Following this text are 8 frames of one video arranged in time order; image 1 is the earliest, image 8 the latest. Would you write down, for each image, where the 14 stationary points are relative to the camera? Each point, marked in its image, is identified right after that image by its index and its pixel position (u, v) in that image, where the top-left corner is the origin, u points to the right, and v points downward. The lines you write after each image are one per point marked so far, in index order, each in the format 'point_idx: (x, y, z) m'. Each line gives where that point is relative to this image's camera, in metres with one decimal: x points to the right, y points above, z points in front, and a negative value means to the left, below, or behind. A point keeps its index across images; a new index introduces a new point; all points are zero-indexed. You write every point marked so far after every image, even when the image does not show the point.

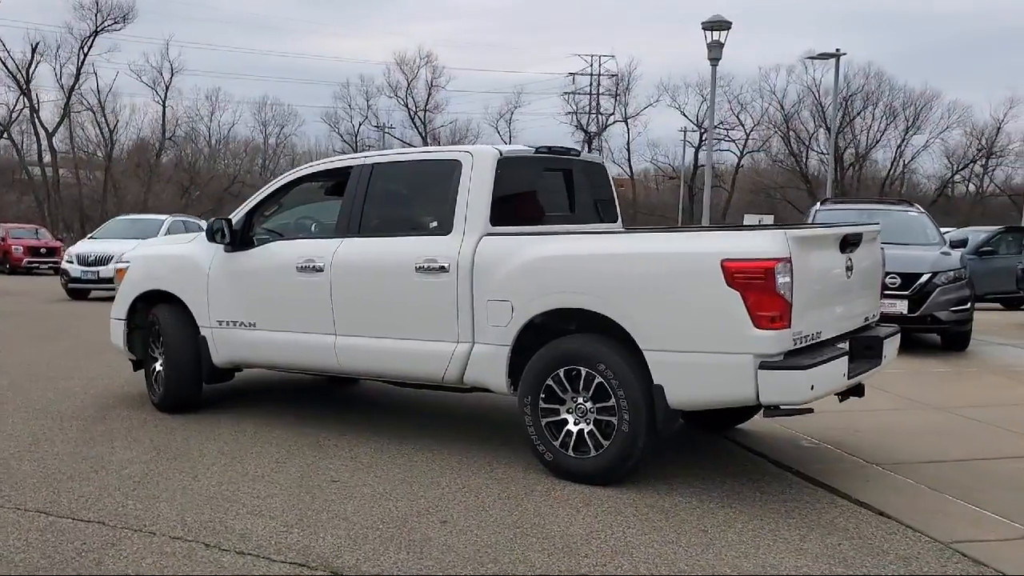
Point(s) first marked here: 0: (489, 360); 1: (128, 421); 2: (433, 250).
0: (-0.2, -0.4, +5.6) m
1: (-2.7, -0.9, +6.9) m
2: (-0.5, +0.2, +5.8) m
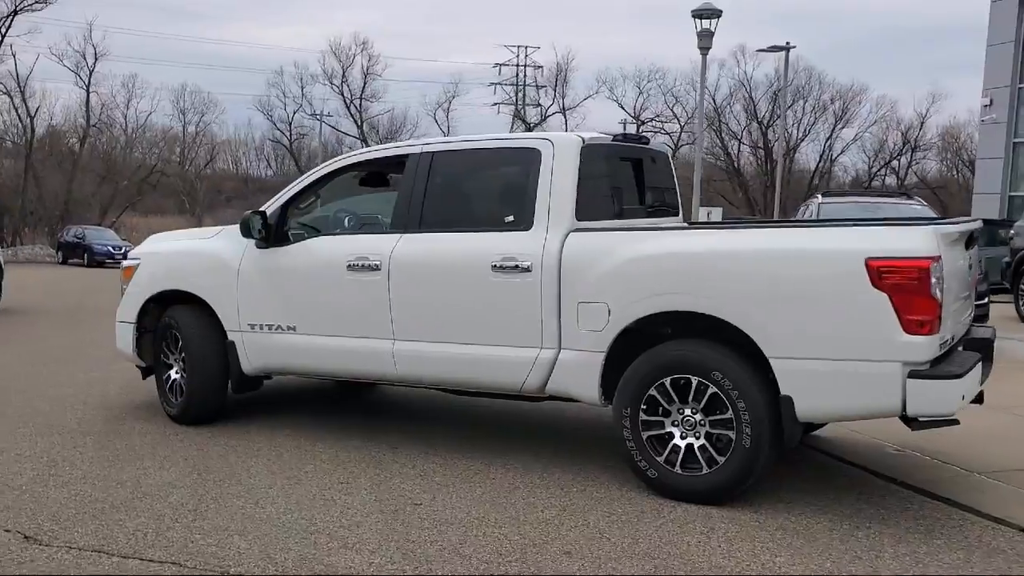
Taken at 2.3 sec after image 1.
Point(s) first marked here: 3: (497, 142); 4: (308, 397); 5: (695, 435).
0: (+0.3, -0.4, +5.1) m
1: (-2.3, -0.9, +6.2) m
2: (0.0, +0.2, +5.3) m
3: (-0.1, +0.8, +5.6) m
4: (-1.5, -0.8, +7.1) m
5: (+0.9, -0.7, +4.8) m
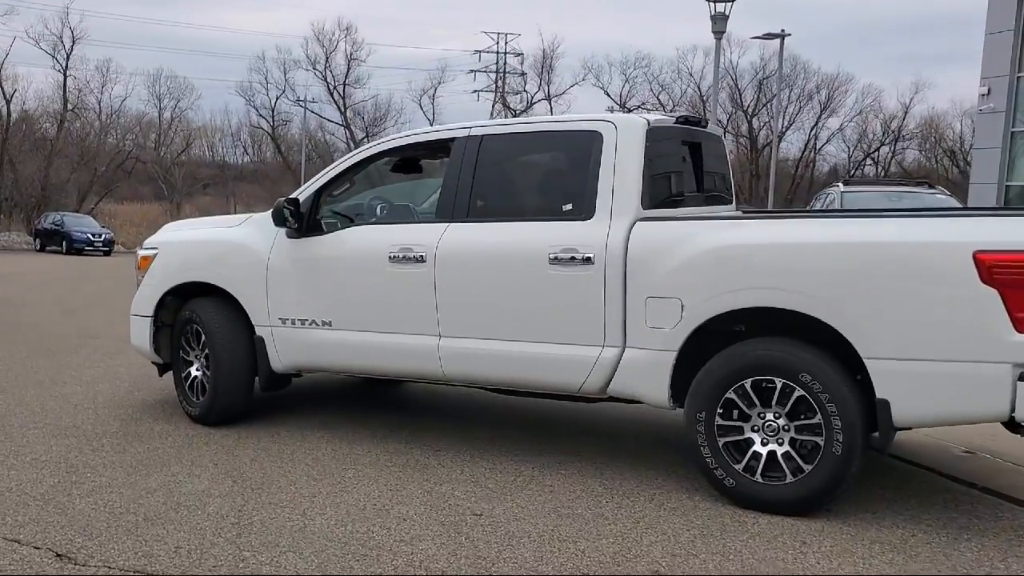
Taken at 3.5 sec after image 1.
0: (+0.6, -0.4, +4.7) m
1: (-2.0, -0.9, +5.8) m
2: (+0.3, +0.3, +4.9) m
3: (+0.2, +0.9, +5.2) m
4: (-1.2, -0.7, +6.7) m
5: (+1.2, -0.7, +4.5) m
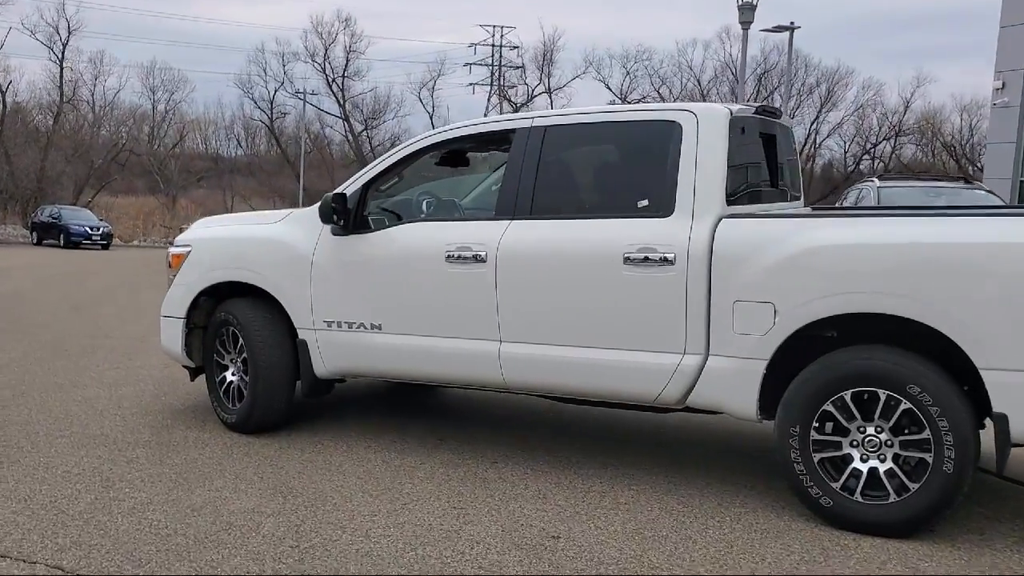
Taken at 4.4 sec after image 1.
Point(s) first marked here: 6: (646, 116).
0: (+1.0, -0.4, +4.4) m
1: (-1.7, -0.9, +5.5) m
2: (+0.6, +0.2, +4.5) m
3: (+0.6, +0.8, +4.8) m
4: (-0.9, -0.7, +6.4) m
5: (+1.5, -0.7, +4.2) m
6: (+0.6, +0.8, +4.8) m
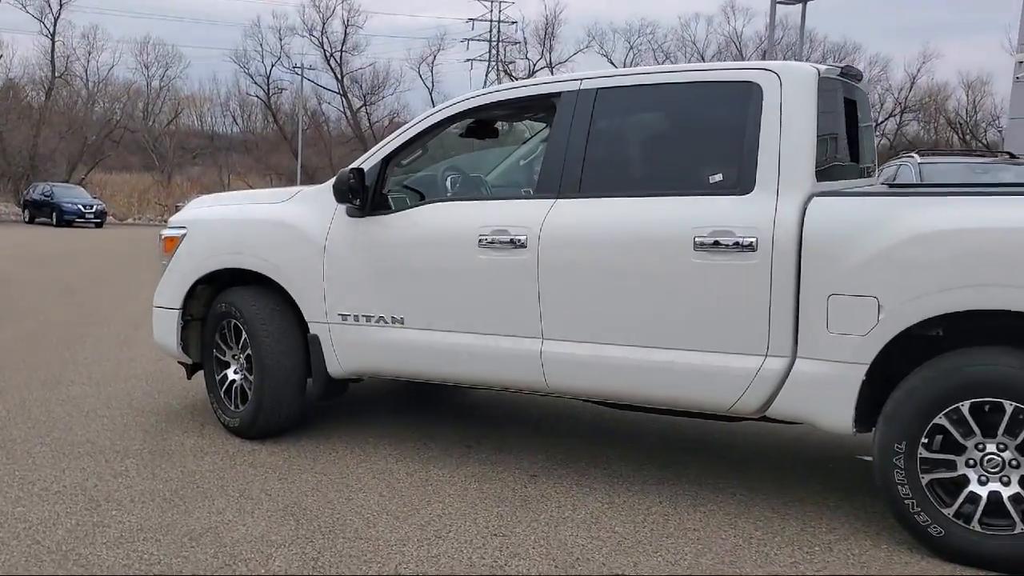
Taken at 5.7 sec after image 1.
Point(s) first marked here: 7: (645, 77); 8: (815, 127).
0: (+1.2, -0.4, +3.7) m
1: (-1.5, -0.8, +4.8) m
2: (+0.8, +0.3, +3.9) m
3: (+0.8, +0.9, +4.2) m
4: (-0.7, -0.6, +5.7) m
5: (+1.7, -0.7, +3.5) m
6: (+0.8, +0.9, +4.1) m
7: (+0.6, +0.9, +4.3) m
8: (+1.2, +0.6, +3.9) m
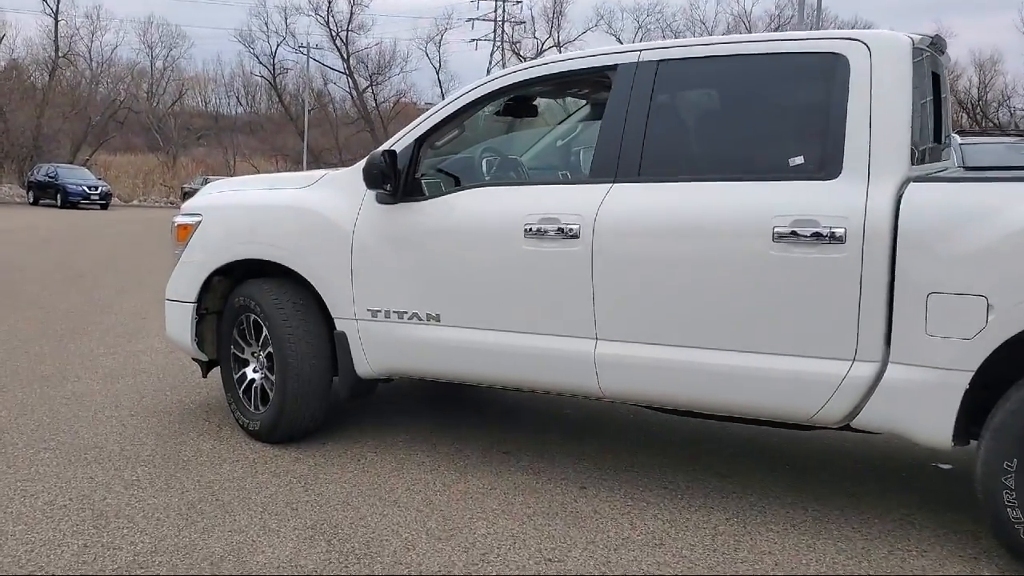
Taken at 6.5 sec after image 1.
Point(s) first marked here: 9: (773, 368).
0: (+1.4, -0.4, +3.3) m
1: (-1.3, -0.8, +4.4) m
2: (+1.0, +0.3, +3.5) m
3: (+1.0, +0.9, +3.7) m
4: (-0.5, -0.6, +5.3) m
5: (+1.9, -0.7, +3.1) m
6: (+1.0, +0.9, +3.7) m
7: (+0.8, +0.9, +3.9) m
8: (+1.4, +0.6, +3.5) m
9: (+0.9, -0.3, +3.6) m
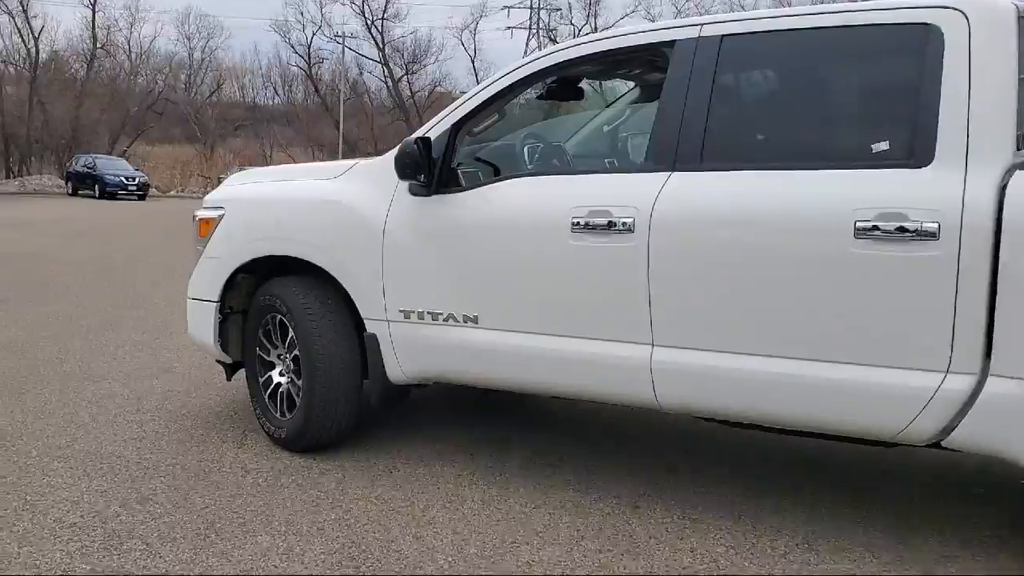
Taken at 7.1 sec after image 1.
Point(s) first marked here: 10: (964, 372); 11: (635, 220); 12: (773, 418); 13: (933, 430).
0: (+1.5, -0.4, +2.9) m
1: (-1.1, -0.8, +4.1) m
2: (+1.2, +0.3, +3.1) m
3: (+1.1, +0.9, +3.3) m
4: (-0.3, -0.6, +5.0) m
5: (+2.1, -0.7, +2.7) m
6: (+1.2, +0.9, +3.3) m
7: (+0.9, +0.9, +3.5) m
8: (+1.5, +0.6, +3.1) m
9: (+1.1, -0.3, +3.2) m
10: (+1.4, -0.3, +3.0) m
11: (+0.4, +0.2, +3.5) m
12: (+0.9, -0.4, +3.4) m
13: (+1.3, -0.4, +3.1) m
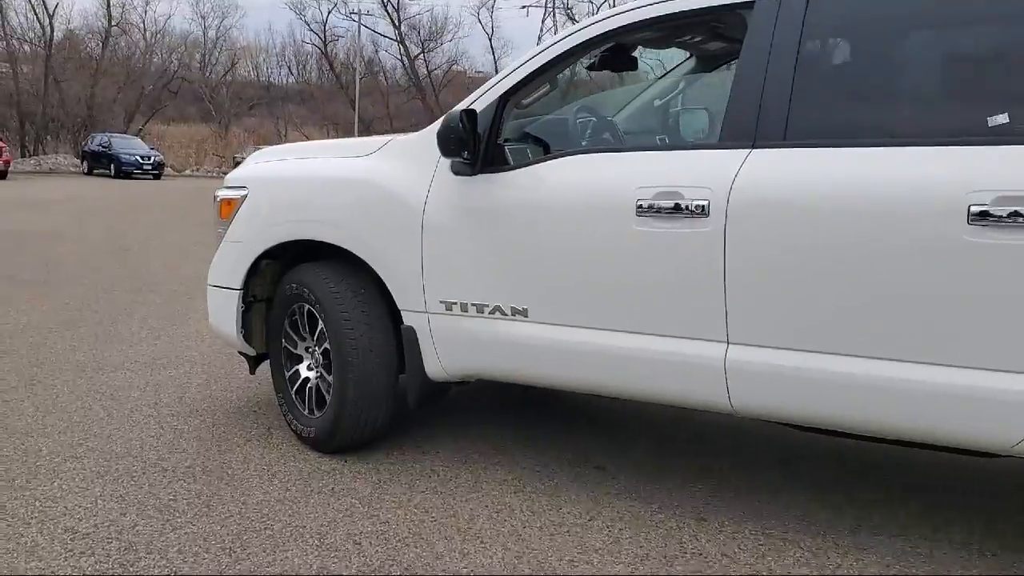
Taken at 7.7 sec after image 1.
0: (+1.7, -0.4, +2.6) m
1: (-0.9, -0.7, +3.8) m
2: (+1.3, +0.3, +2.7) m
3: (+1.3, +0.9, +2.9) m
4: (-0.1, -0.5, +4.7) m
5: (+2.2, -0.7, +2.3) m
6: (+1.4, +0.9, +2.9) m
7: (+1.1, +1.0, +3.1) m
8: (+1.7, +0.7, +2.7) m
9: (+1.3, -0.3, +2.8) m
10: (+1.5, -0.2, +2.6) m
11: (+0.6, +0.3, +3.1) m
12: (+1.1, -0.4, +3.0) m
13: (+1.5, -0.4, +2.7) m
